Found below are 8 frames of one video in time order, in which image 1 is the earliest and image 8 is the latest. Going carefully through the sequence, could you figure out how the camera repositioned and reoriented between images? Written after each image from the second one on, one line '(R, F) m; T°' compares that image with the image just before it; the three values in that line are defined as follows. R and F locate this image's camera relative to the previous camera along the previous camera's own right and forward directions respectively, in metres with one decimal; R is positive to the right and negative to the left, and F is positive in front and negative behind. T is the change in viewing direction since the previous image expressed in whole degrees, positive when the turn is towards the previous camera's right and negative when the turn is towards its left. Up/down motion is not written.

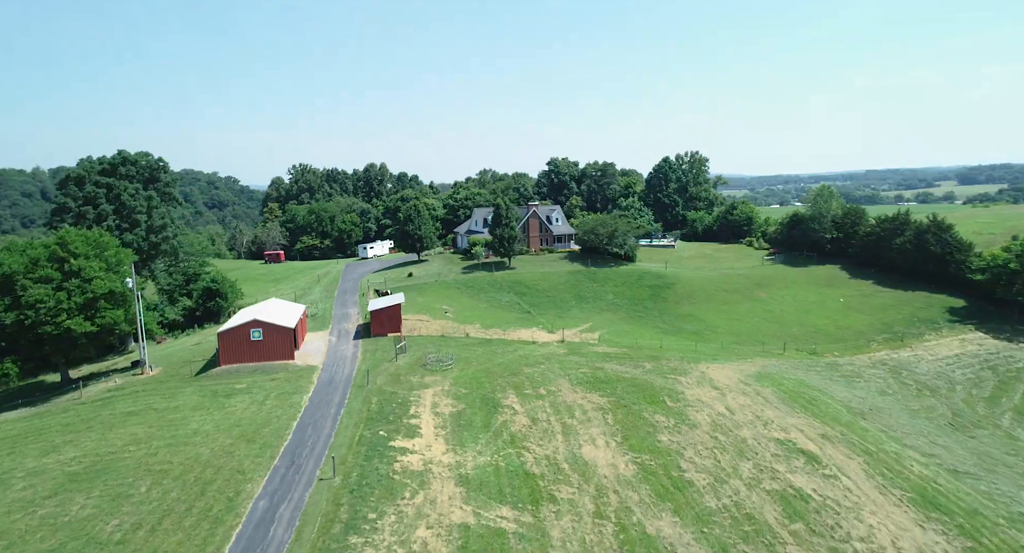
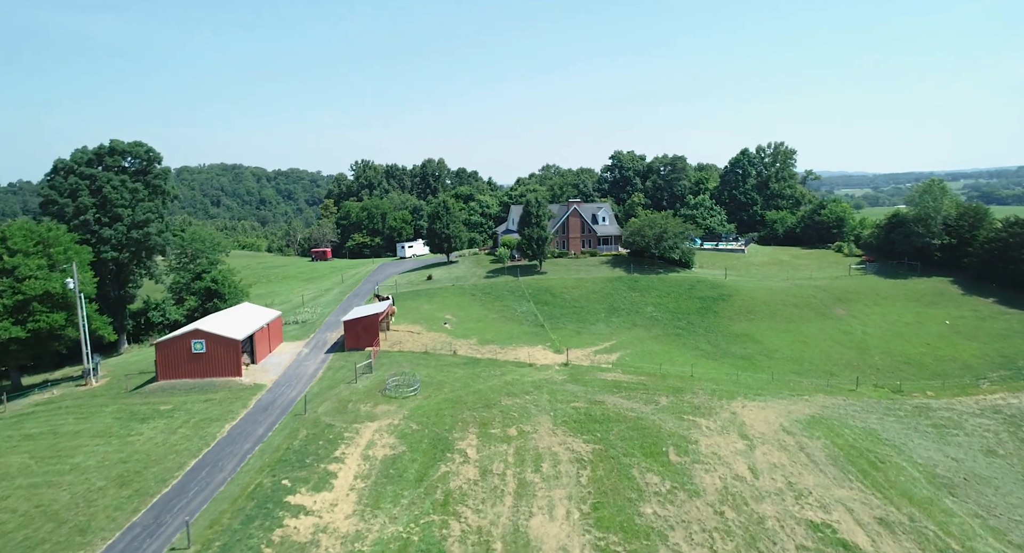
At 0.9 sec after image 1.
(+5.9, +6.2) m; -9°
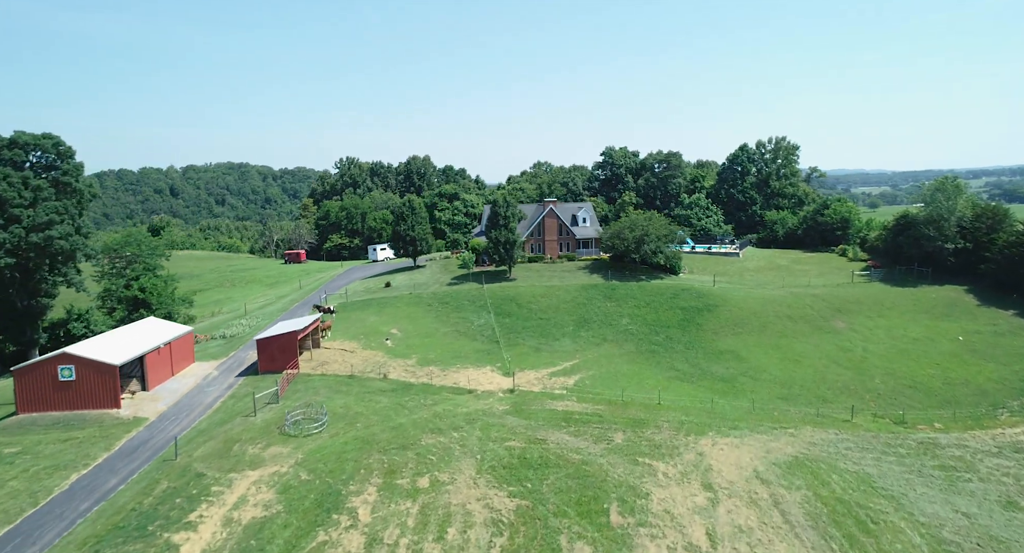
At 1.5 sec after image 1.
(+4.0, +4.6) m; -1°
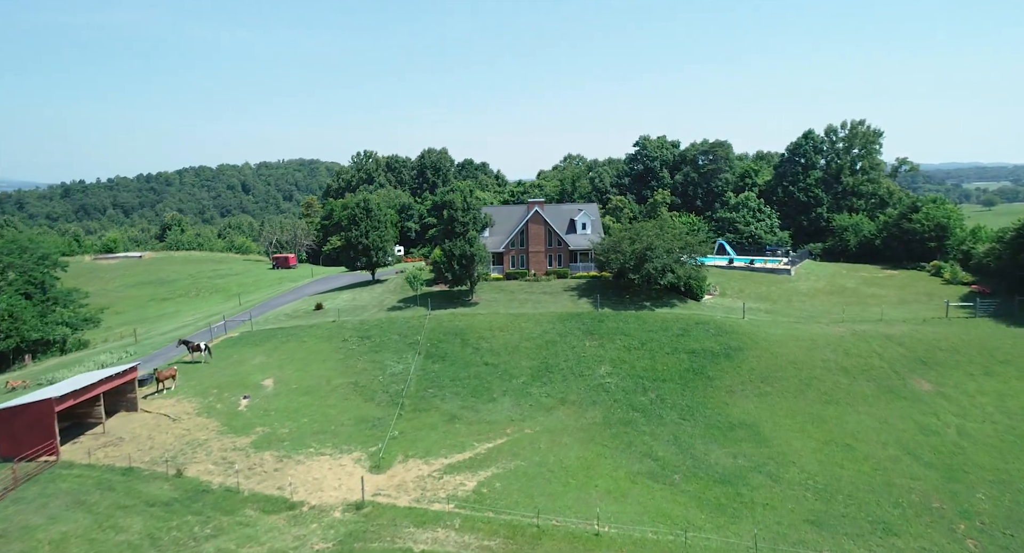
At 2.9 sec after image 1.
(+7.8, +11.9) m; -7°
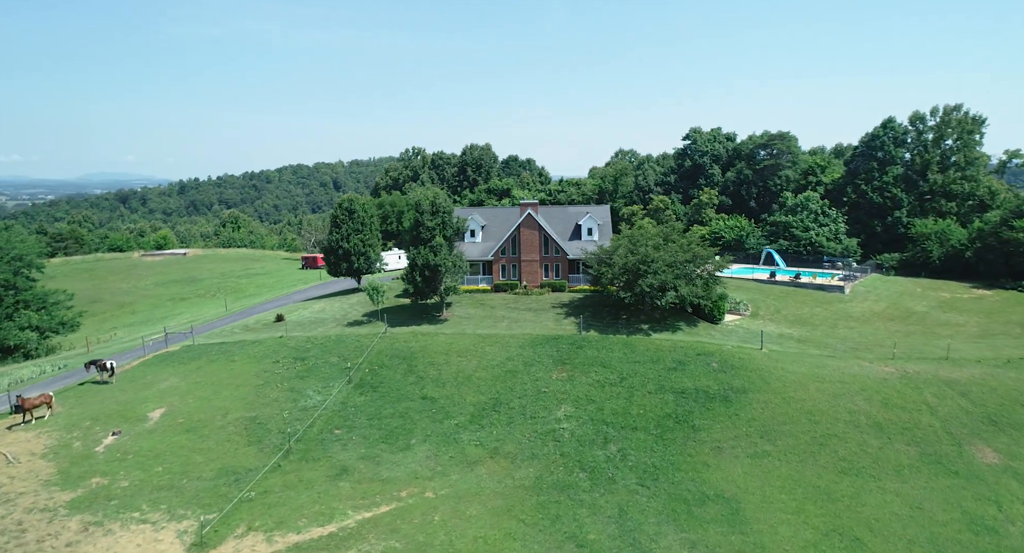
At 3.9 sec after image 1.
(+6.8, +6.0) m; -8°
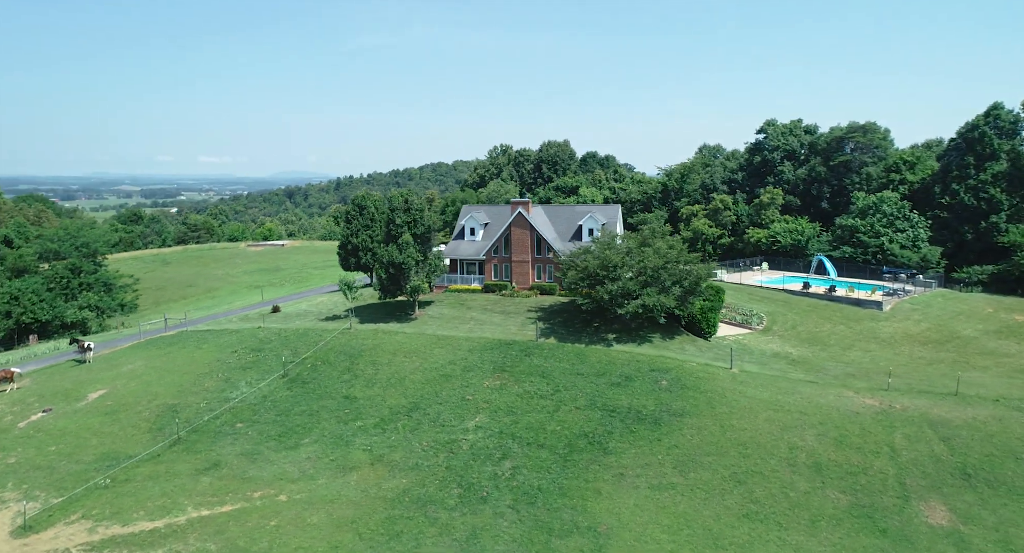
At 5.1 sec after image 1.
(+9.1, +2.2) m; -11°
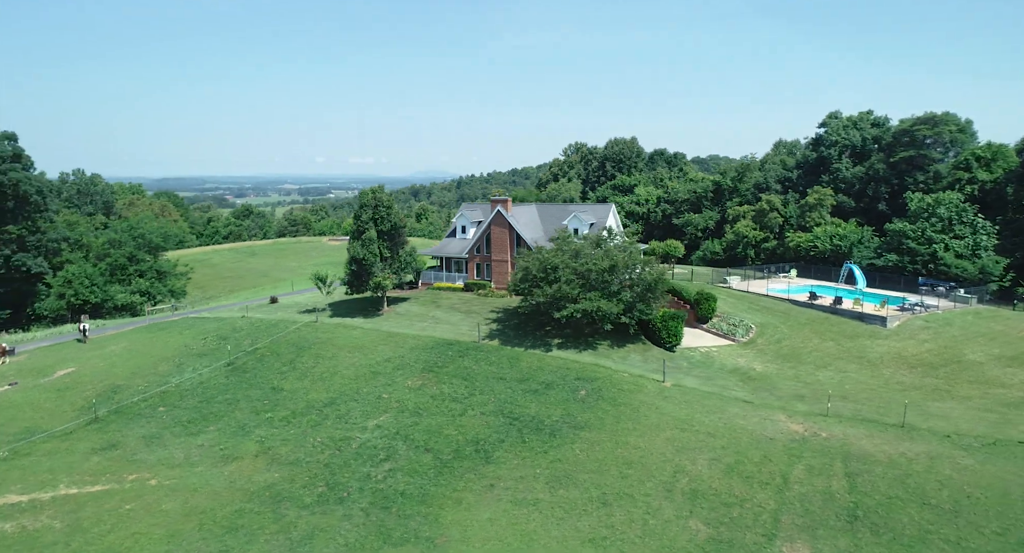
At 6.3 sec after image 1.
(+8.6, +1.2) m; -9°
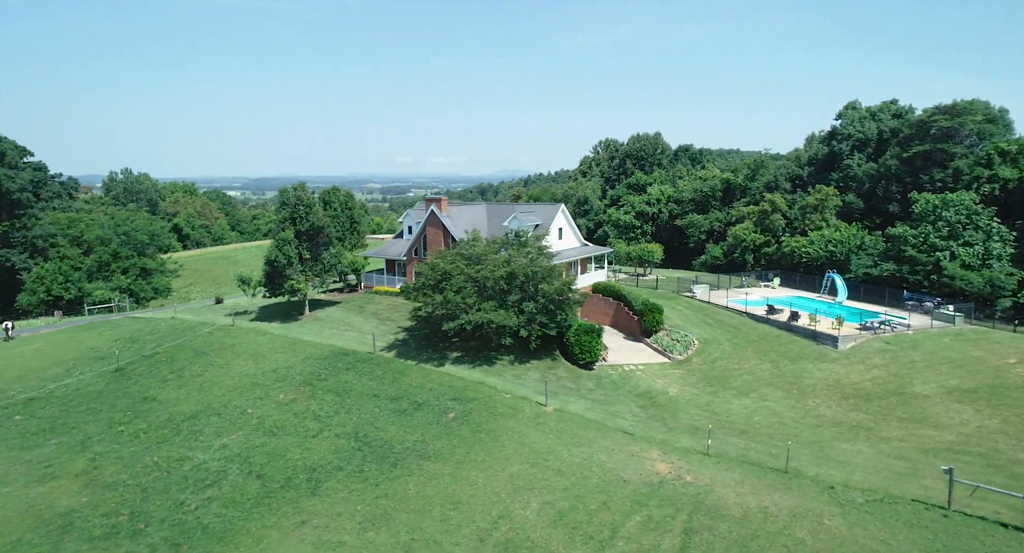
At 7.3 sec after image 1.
(+8.1, +2.9) m; -5°
